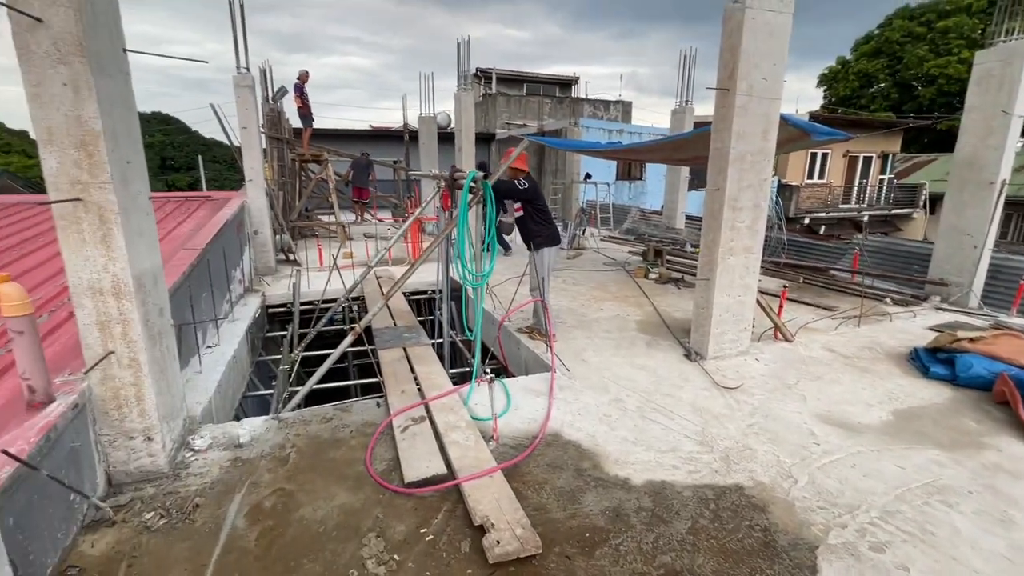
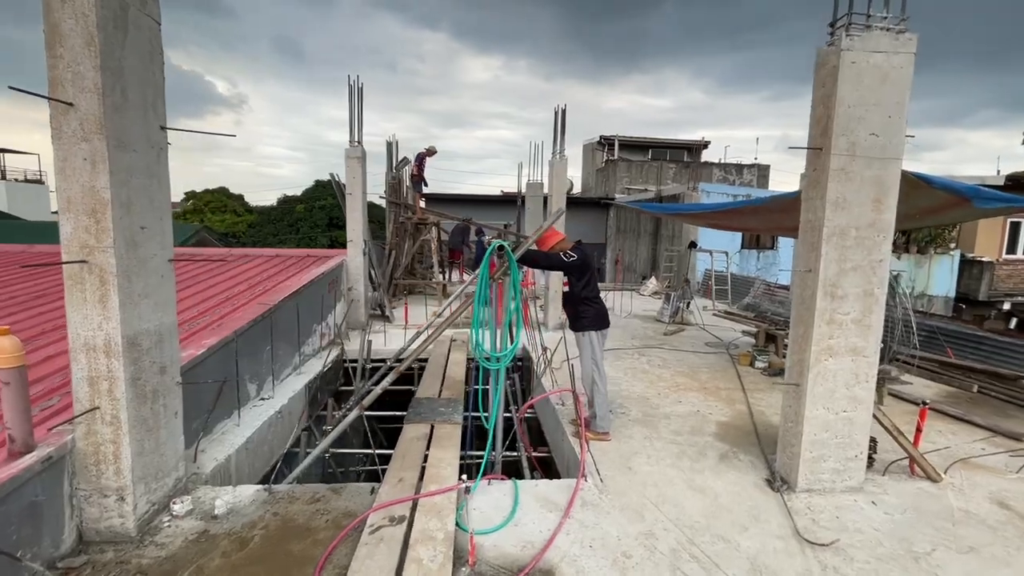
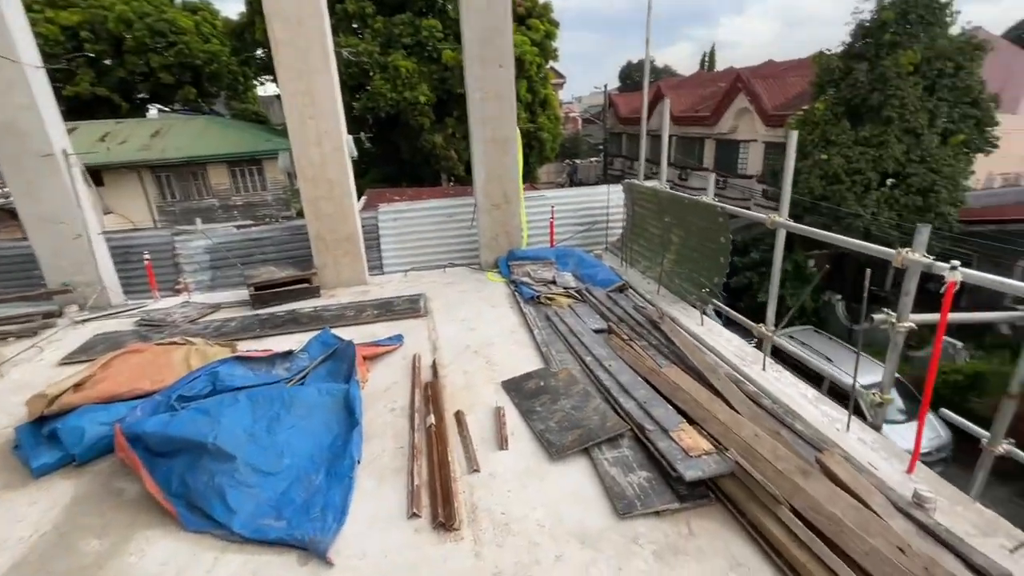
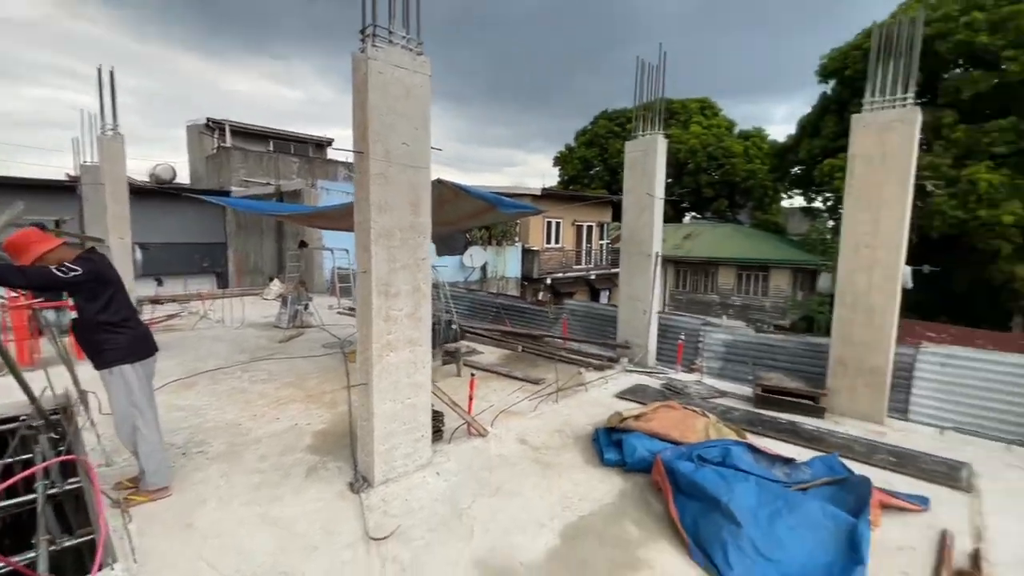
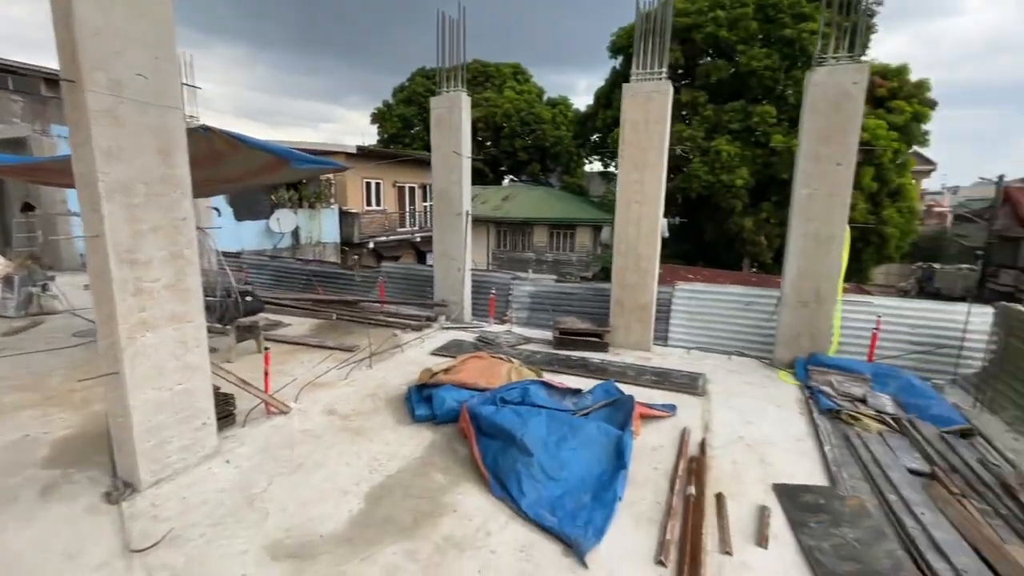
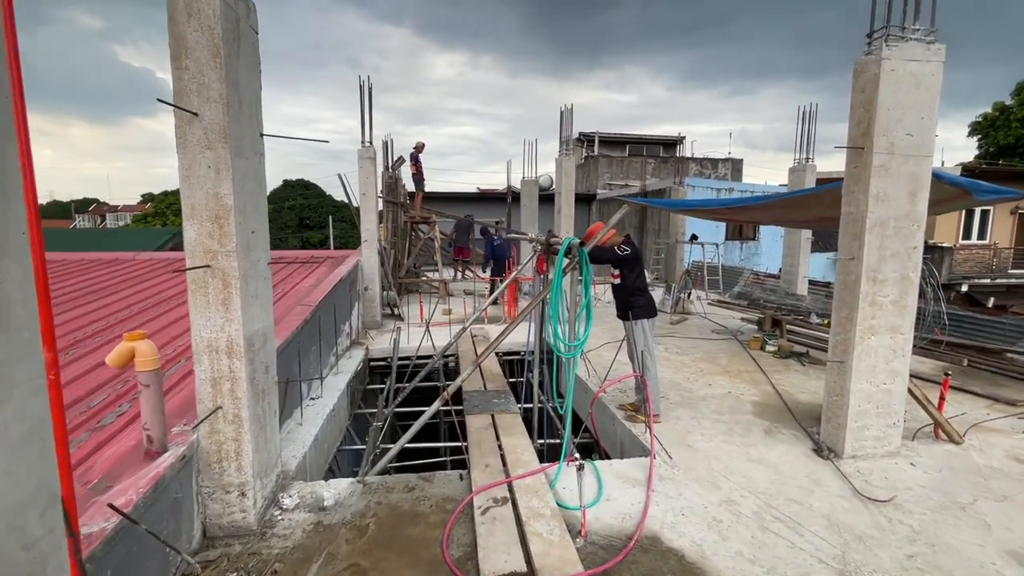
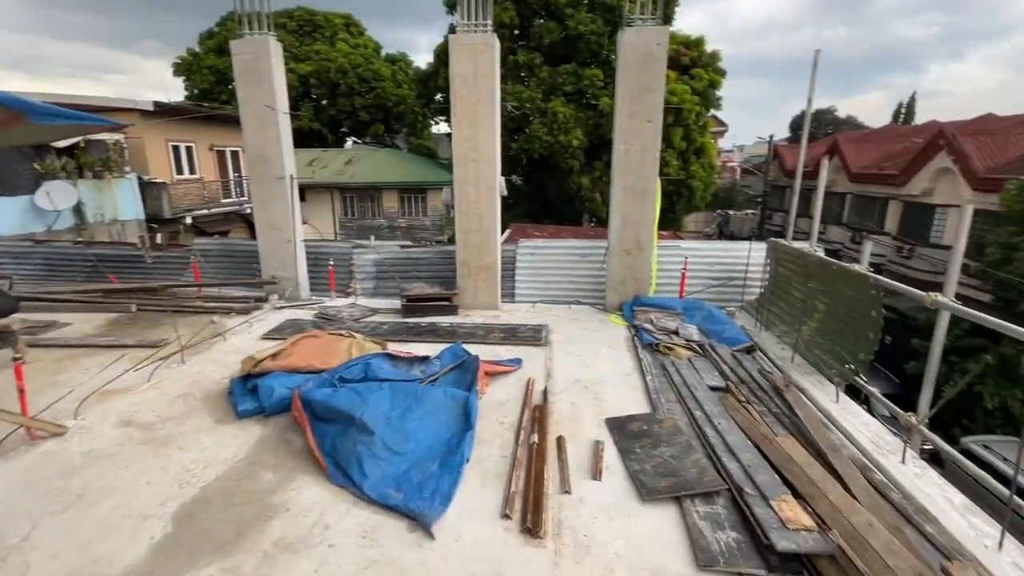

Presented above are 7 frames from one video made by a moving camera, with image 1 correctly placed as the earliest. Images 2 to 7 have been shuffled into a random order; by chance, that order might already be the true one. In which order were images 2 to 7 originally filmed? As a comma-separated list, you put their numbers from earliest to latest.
6, 2, 4, 5, 7, 3
